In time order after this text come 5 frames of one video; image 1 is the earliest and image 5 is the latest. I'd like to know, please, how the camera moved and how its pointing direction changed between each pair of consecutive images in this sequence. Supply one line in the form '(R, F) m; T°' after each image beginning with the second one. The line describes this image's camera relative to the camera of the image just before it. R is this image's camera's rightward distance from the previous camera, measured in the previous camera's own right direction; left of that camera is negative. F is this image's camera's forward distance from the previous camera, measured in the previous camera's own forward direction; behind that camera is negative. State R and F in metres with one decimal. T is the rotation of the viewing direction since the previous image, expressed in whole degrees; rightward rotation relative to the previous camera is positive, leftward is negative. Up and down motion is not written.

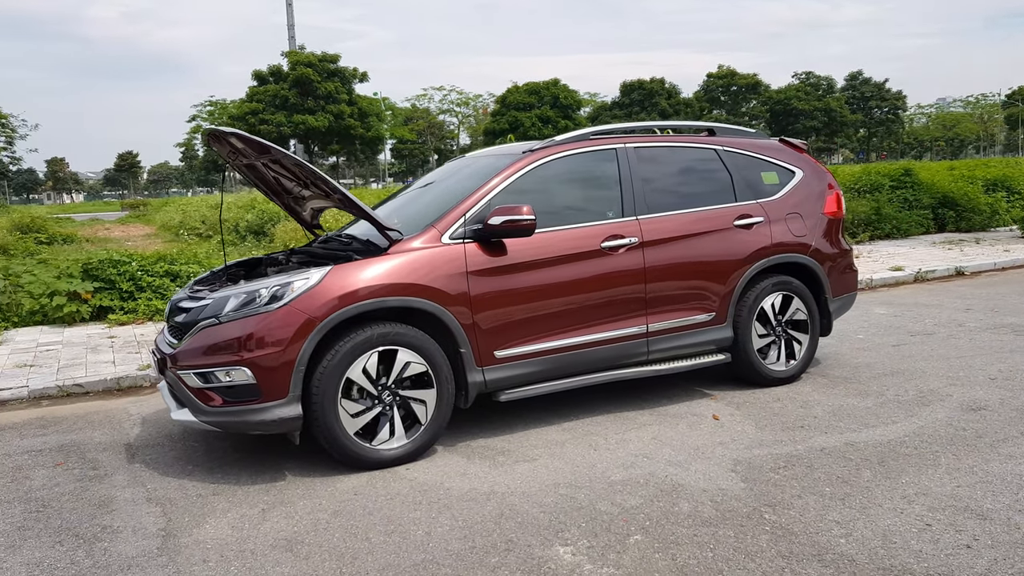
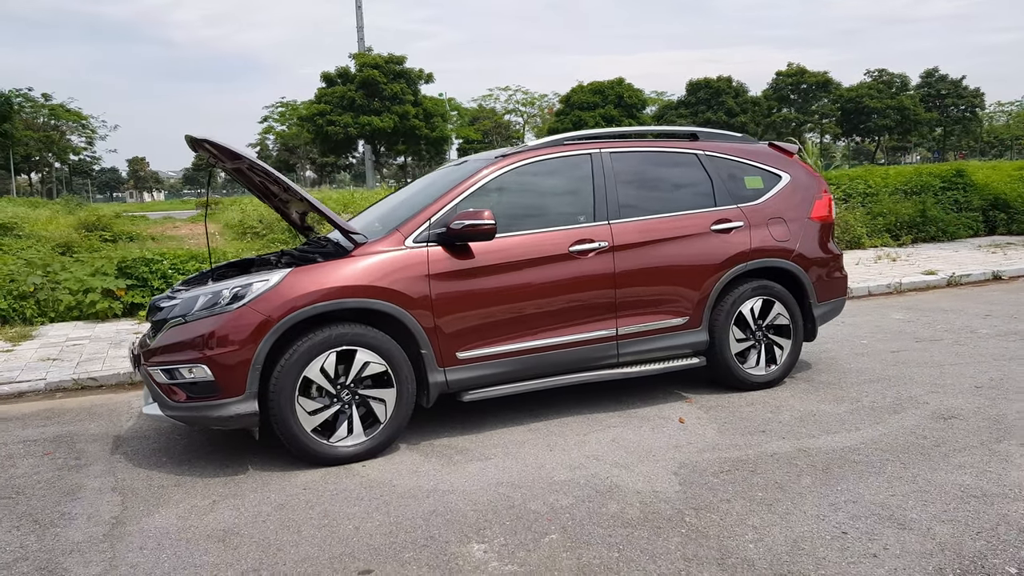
(+0.5, -0.1) m; -5°
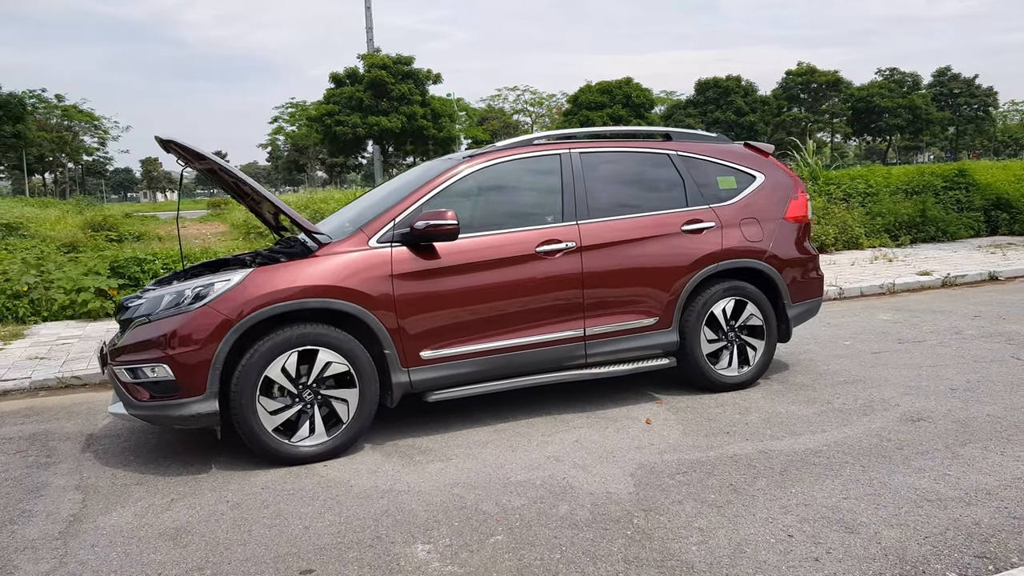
(+0.2, 0.0) m; -1°
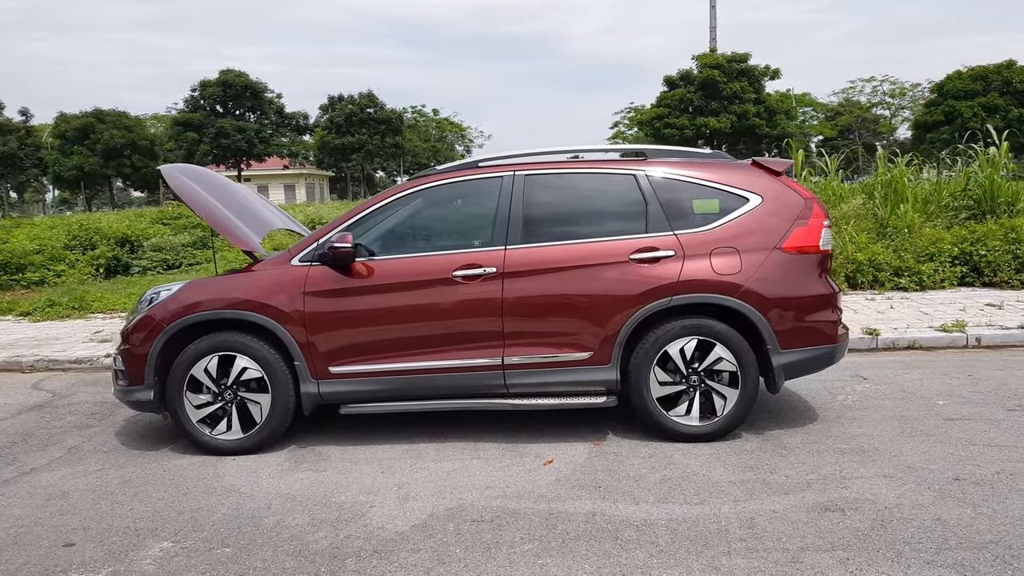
(+2.2, +0.6) m; -25°
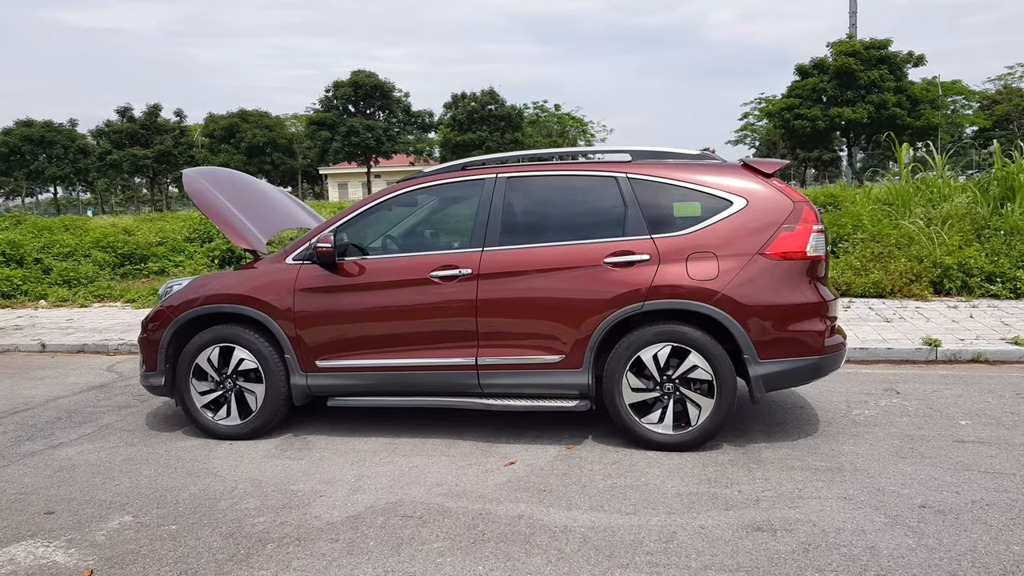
(+0.8, 0.0) m; -9°
